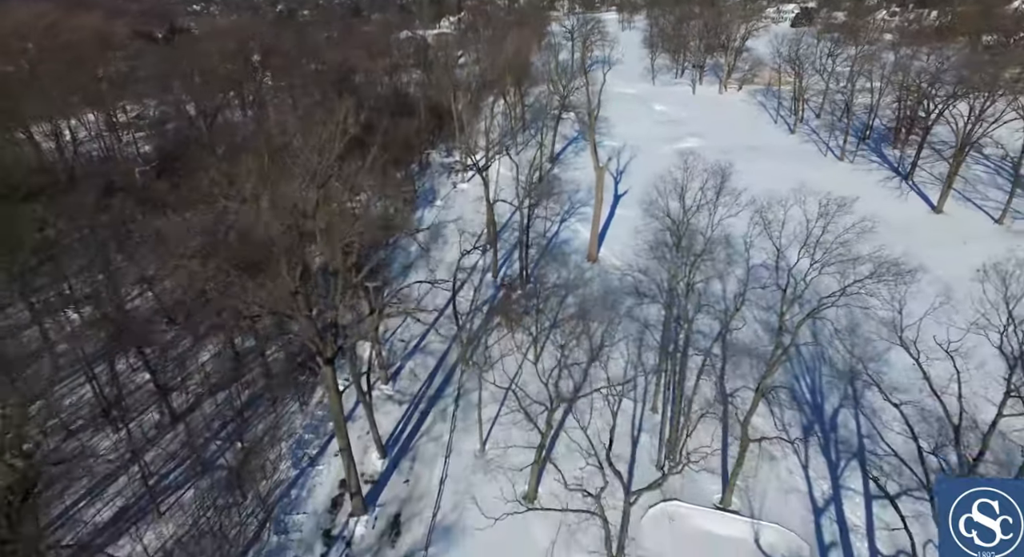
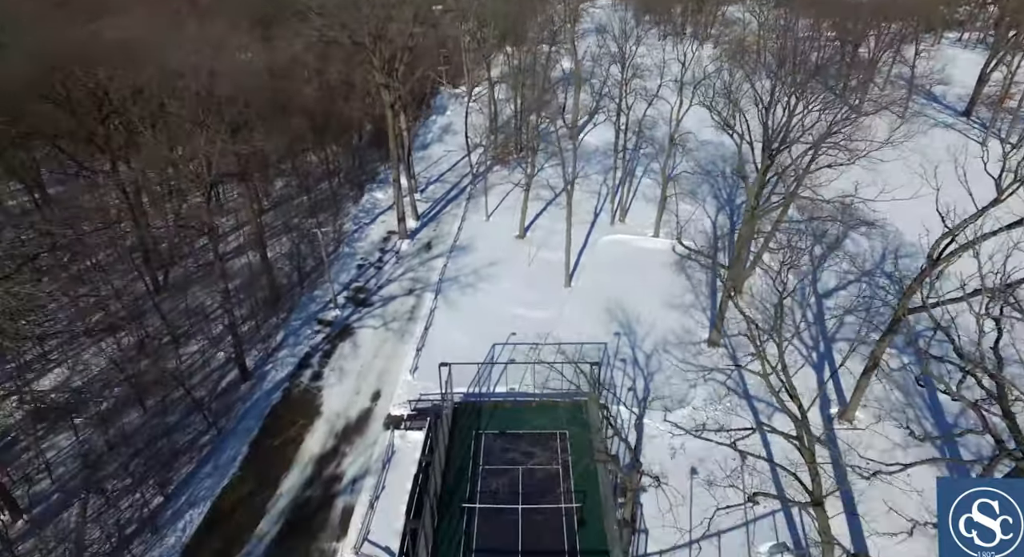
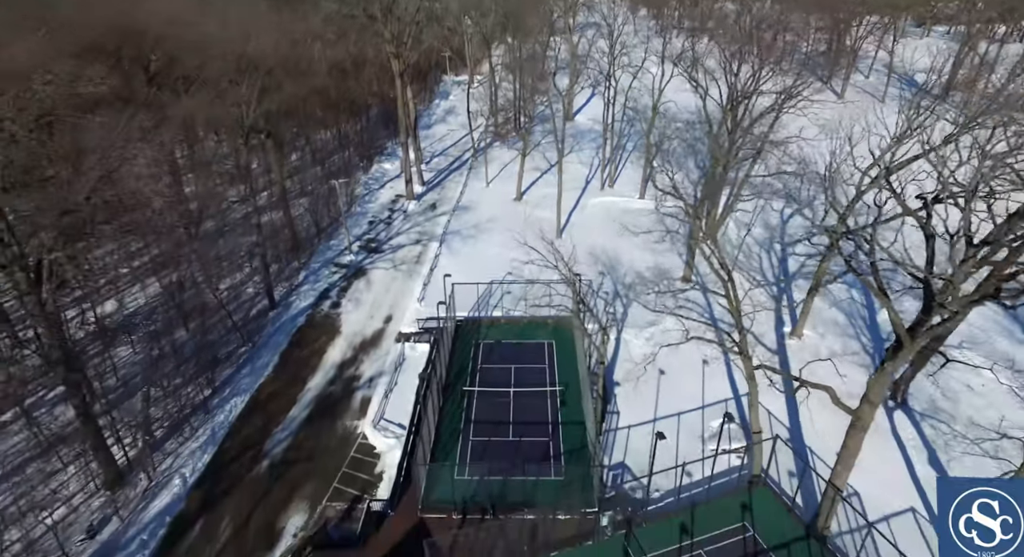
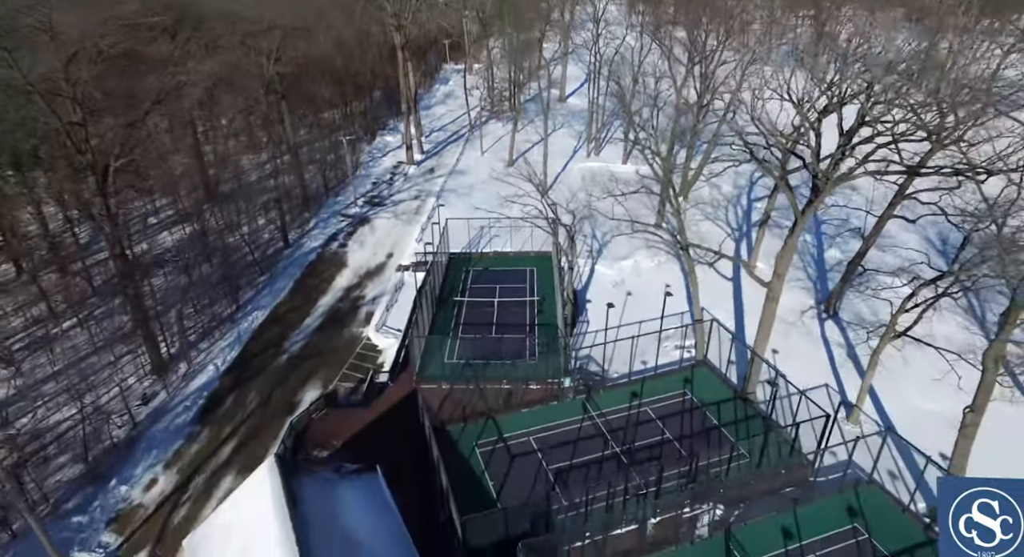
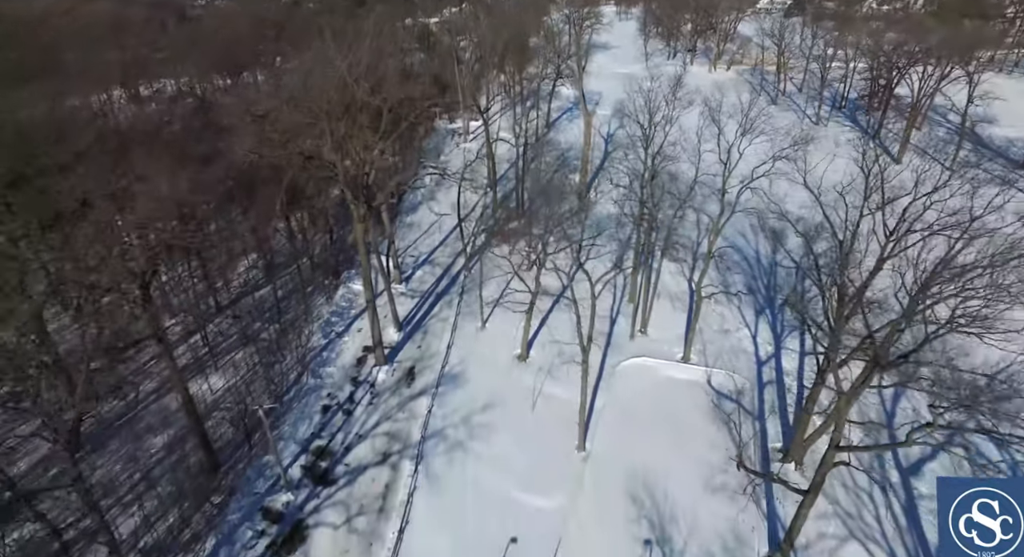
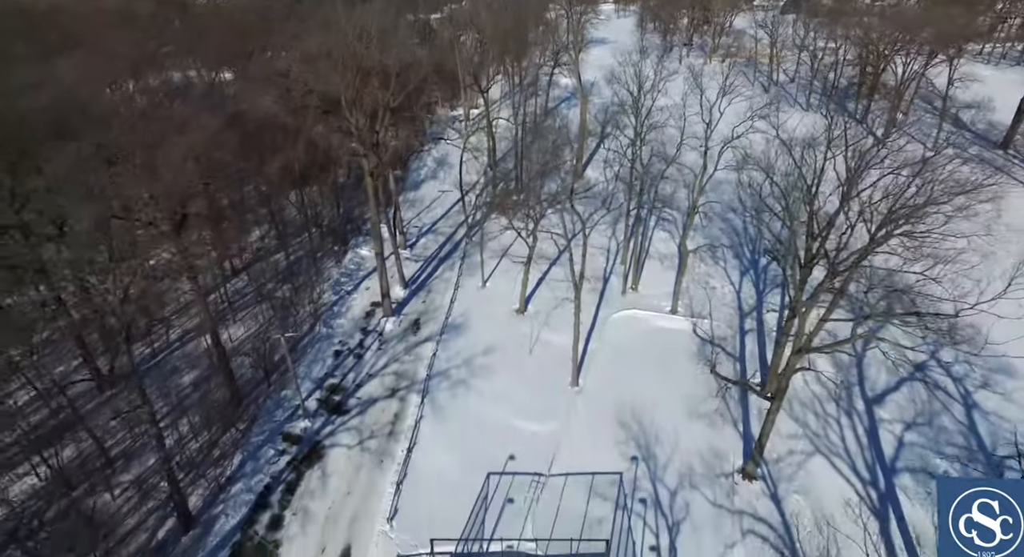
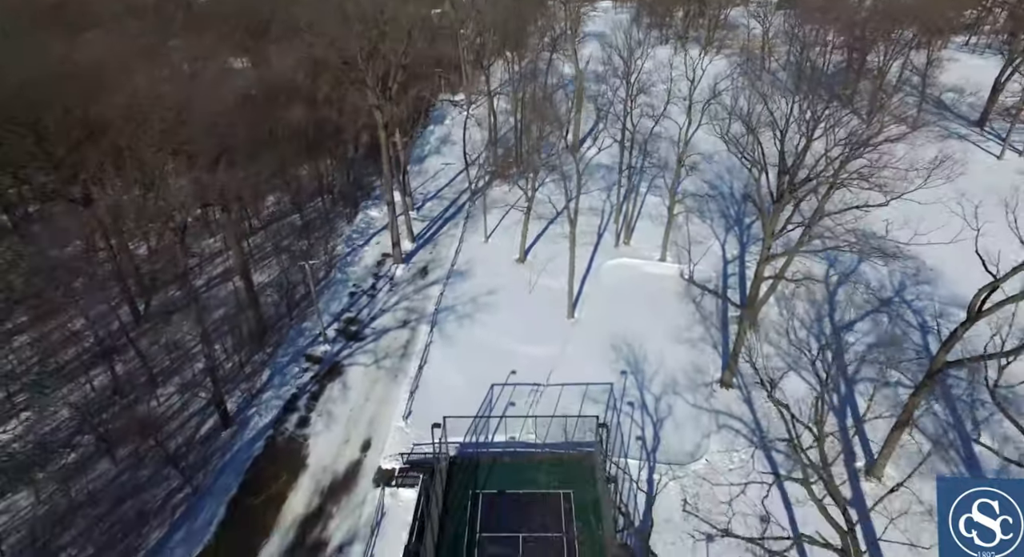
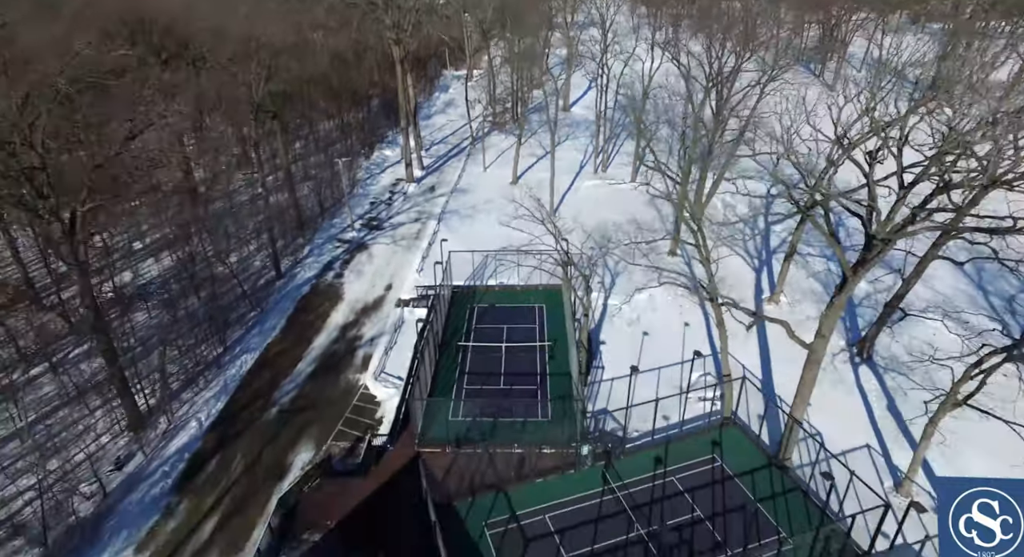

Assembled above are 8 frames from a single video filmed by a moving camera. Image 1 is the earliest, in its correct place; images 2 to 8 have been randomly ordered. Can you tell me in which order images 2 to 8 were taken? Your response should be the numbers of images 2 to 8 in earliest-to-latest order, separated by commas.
5, 6, 7, 2, 3, 8, 4
